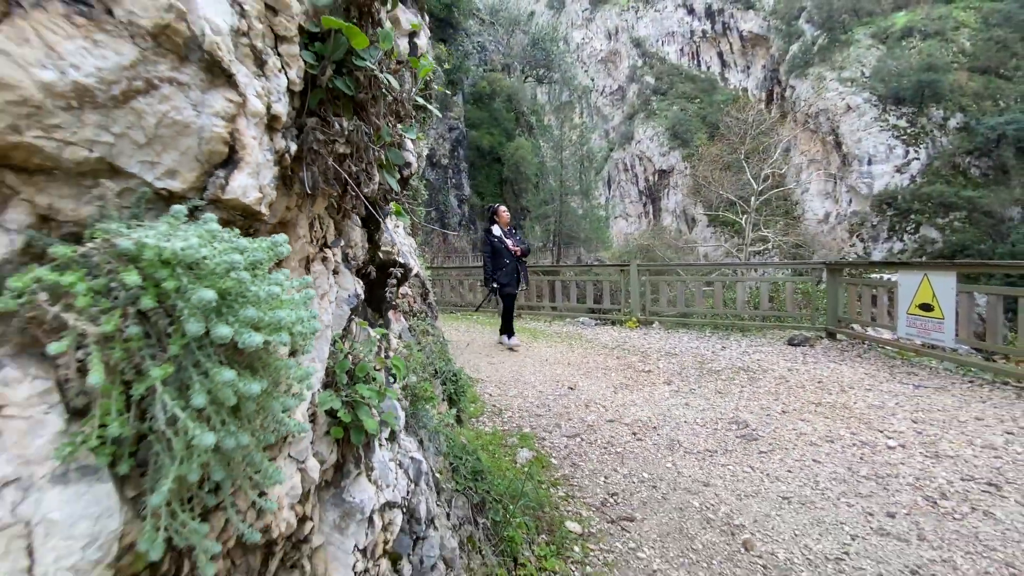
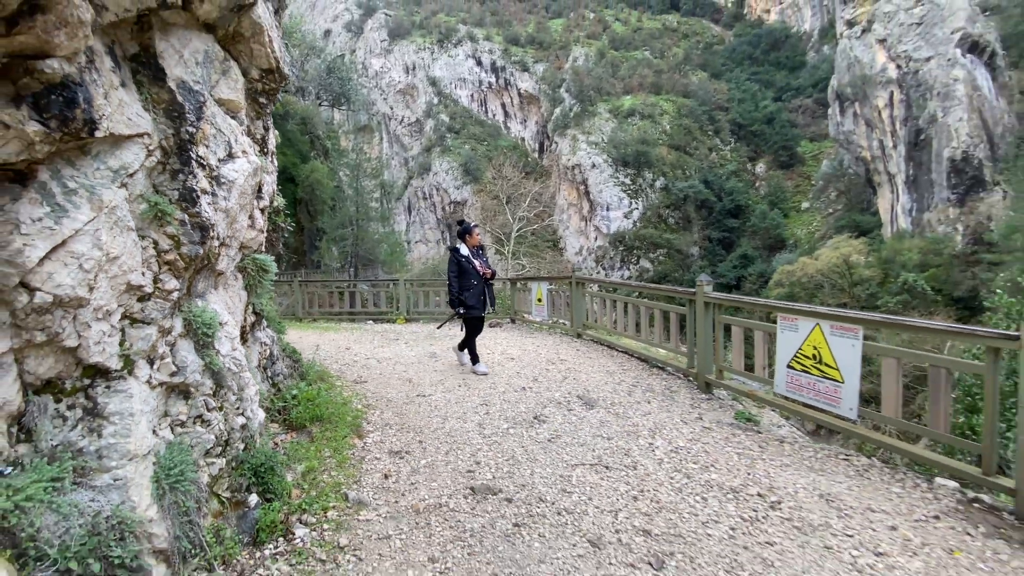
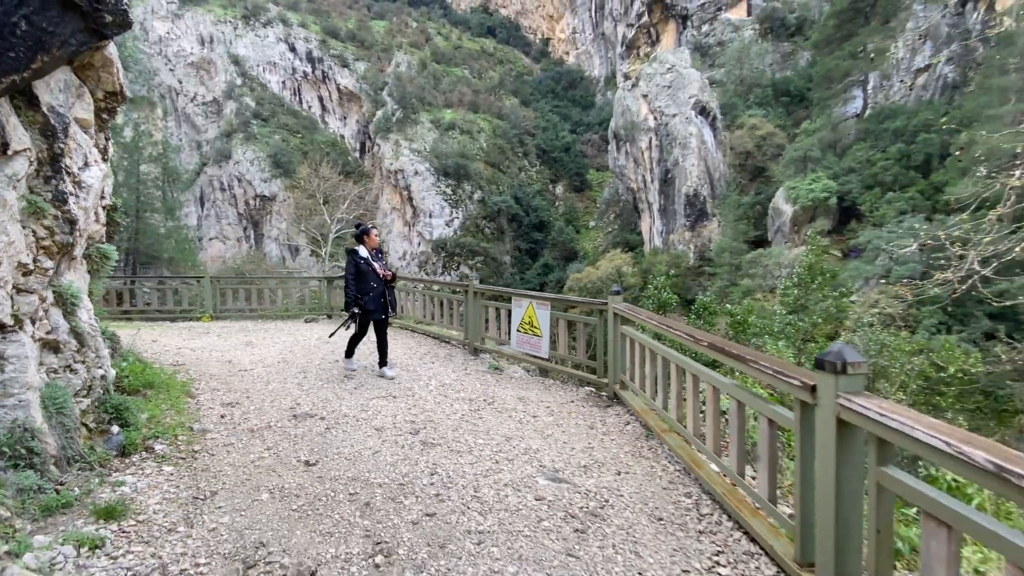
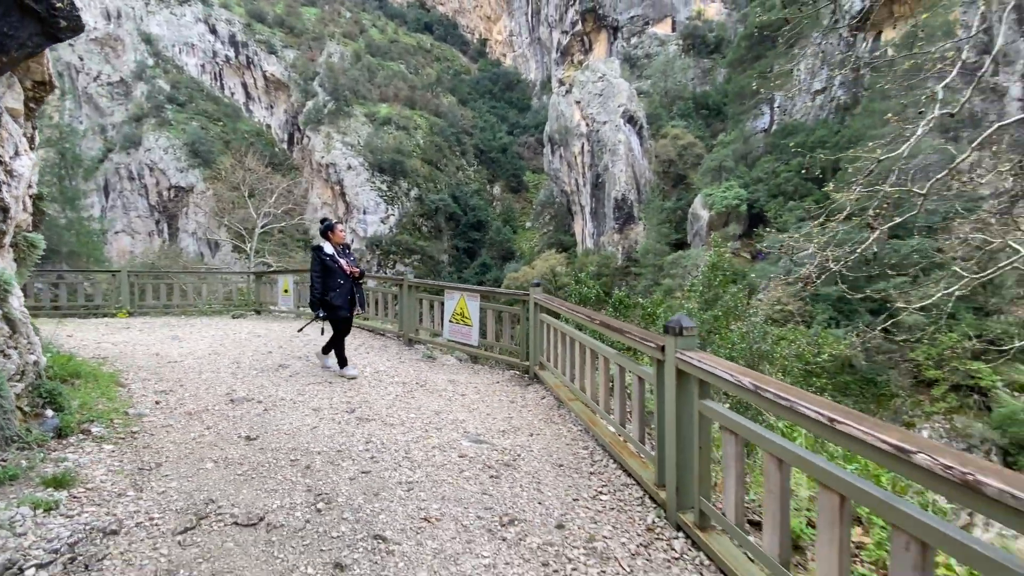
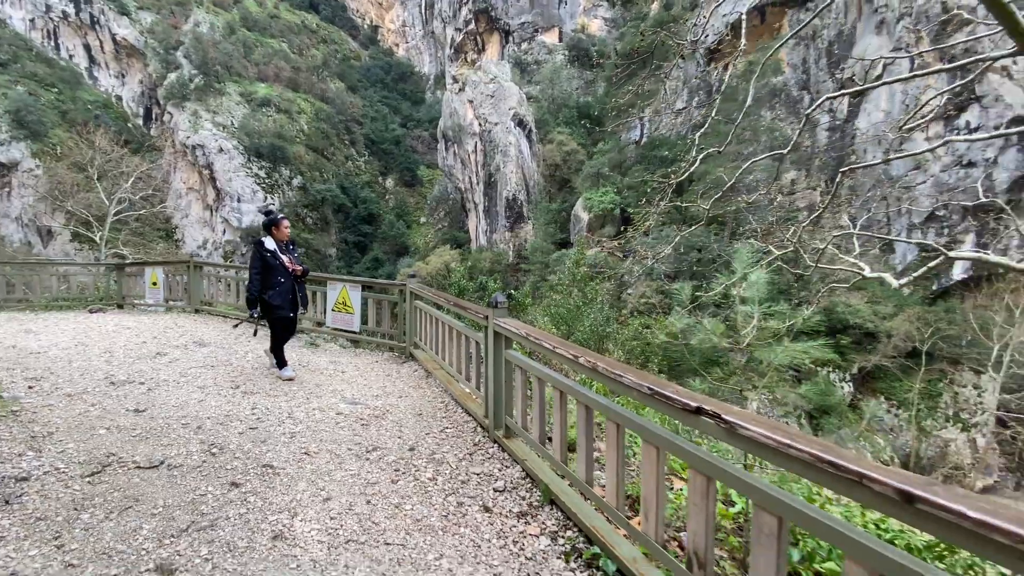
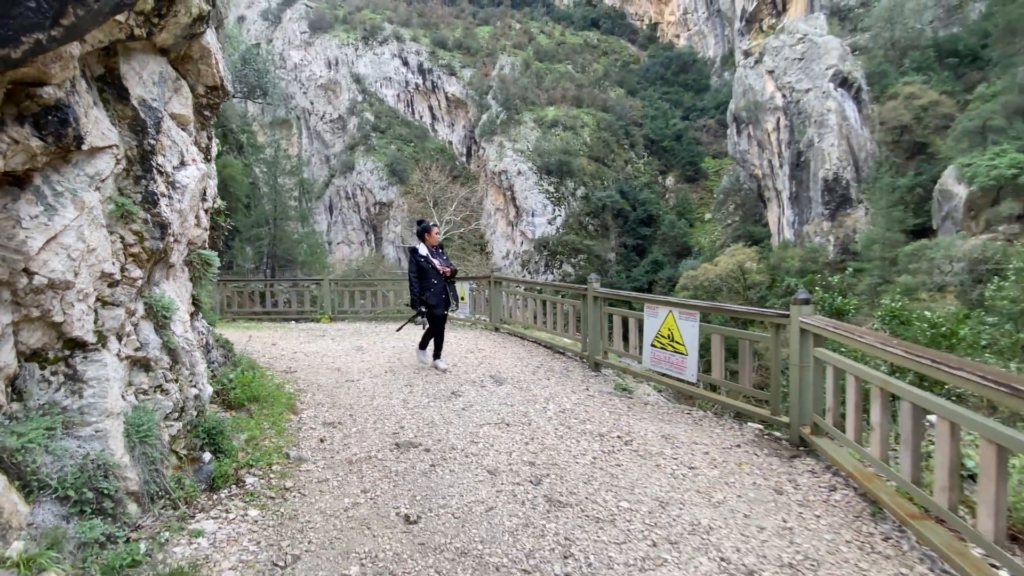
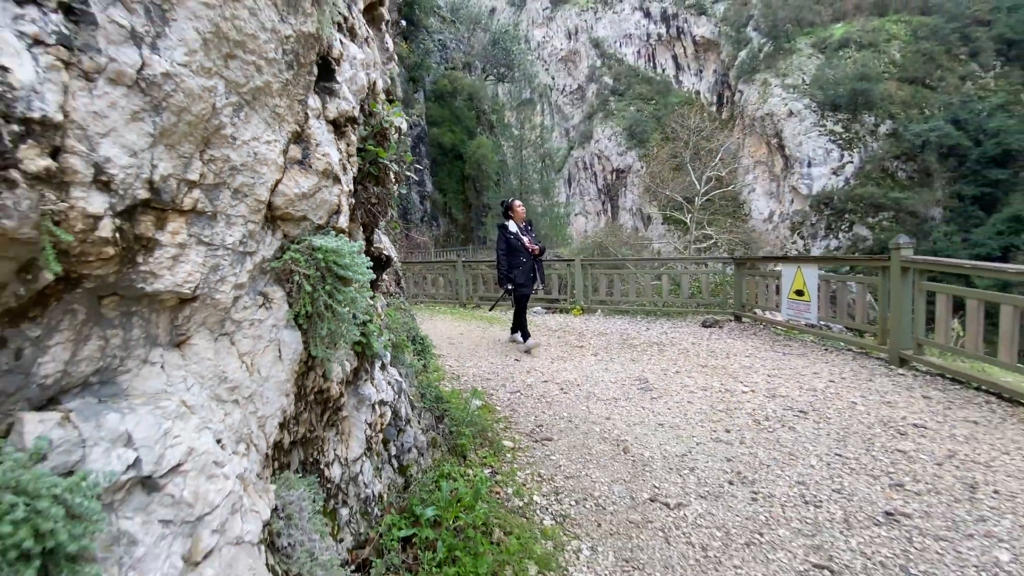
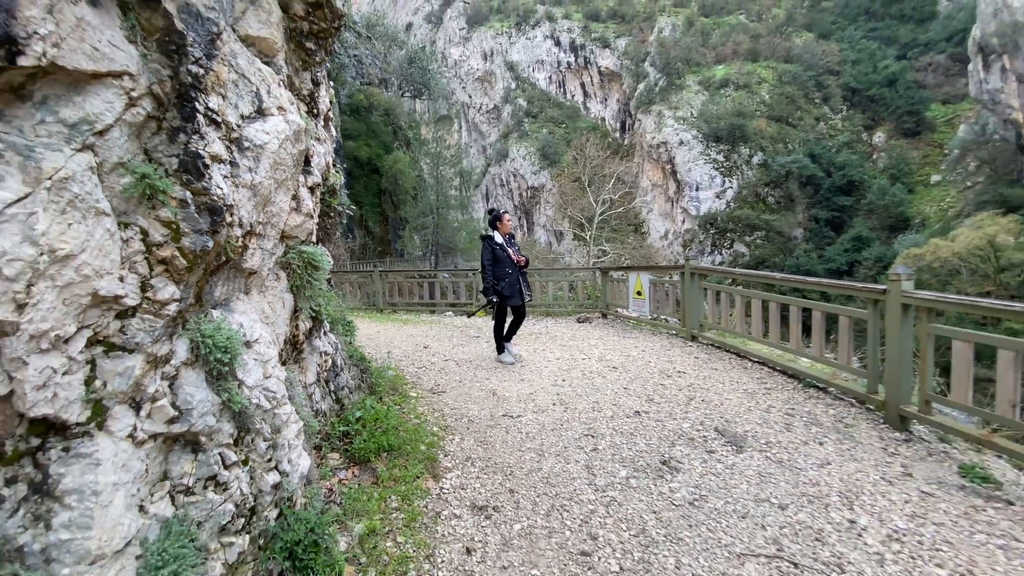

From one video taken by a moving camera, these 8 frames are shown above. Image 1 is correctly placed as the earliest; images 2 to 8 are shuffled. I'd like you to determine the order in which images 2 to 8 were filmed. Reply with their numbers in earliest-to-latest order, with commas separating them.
7, 8, 2, 6, 3, 4, 5
